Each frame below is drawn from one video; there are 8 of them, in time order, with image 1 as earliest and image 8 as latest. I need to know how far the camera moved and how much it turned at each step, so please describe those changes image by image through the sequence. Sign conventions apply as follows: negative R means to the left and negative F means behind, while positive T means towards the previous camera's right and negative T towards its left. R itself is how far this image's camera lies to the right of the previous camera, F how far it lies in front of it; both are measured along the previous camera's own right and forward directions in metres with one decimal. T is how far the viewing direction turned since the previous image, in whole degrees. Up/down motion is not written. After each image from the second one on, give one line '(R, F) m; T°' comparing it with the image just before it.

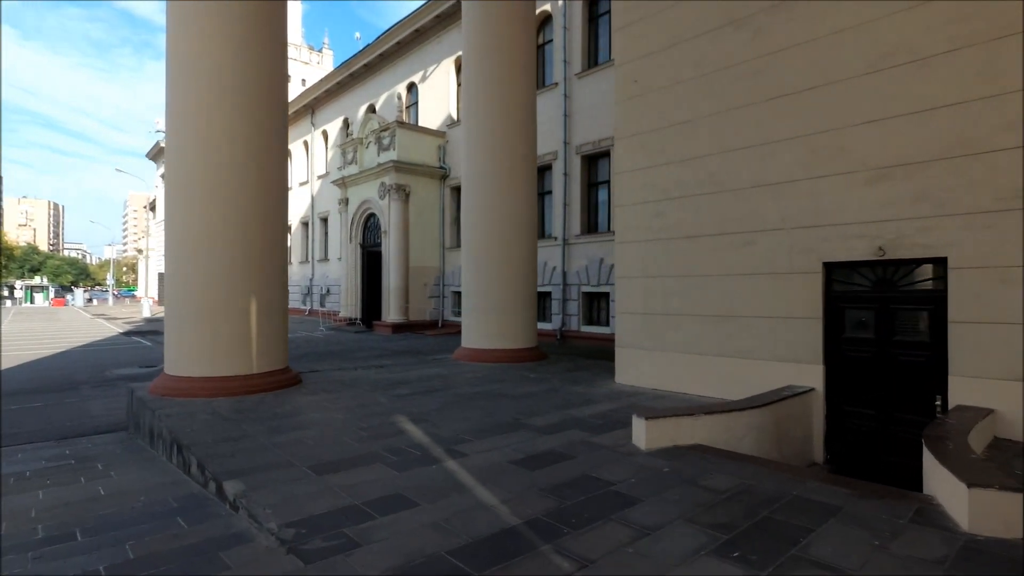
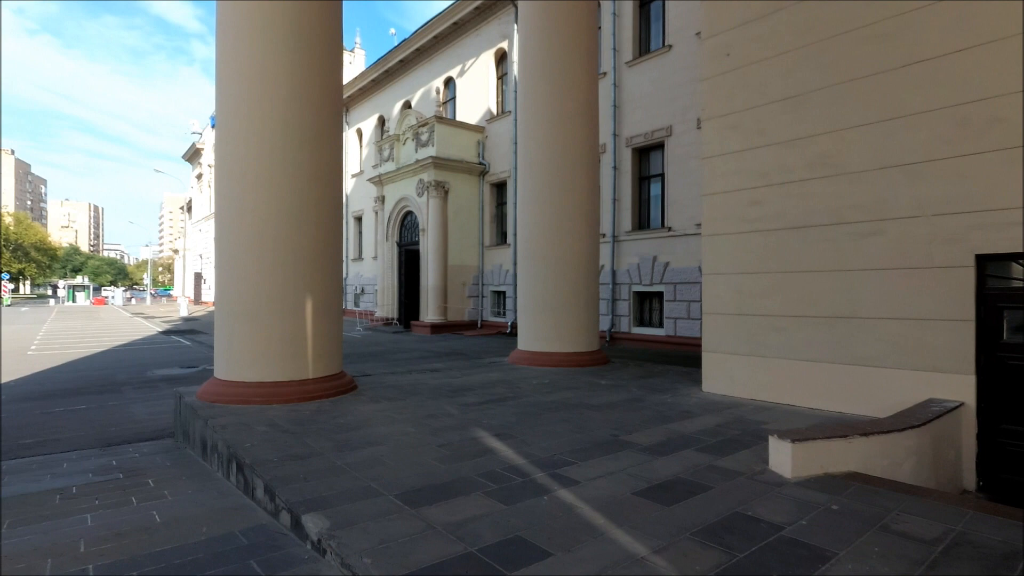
(-0.6, +0.7) m; -3°
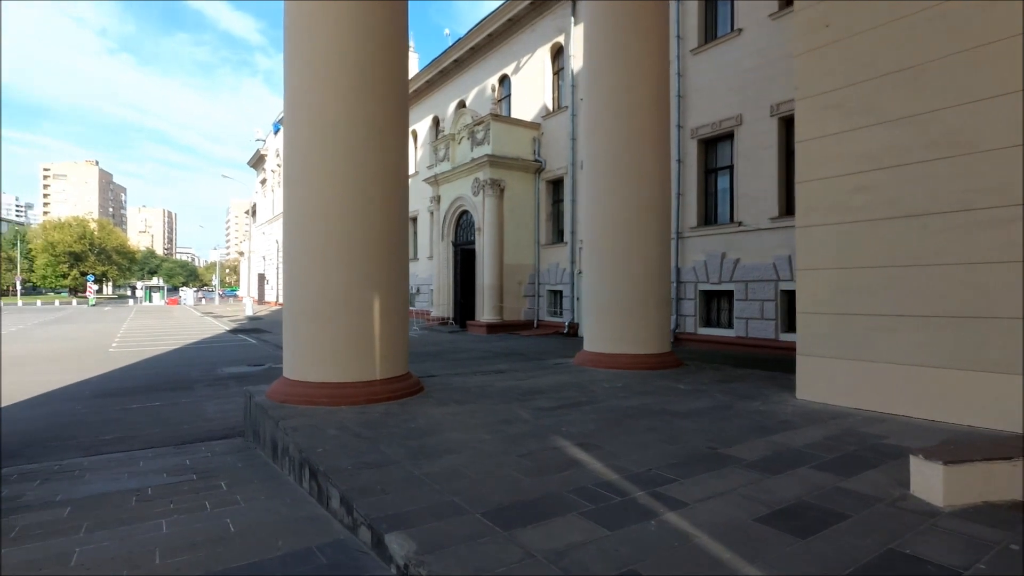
(-0.3, +0.4) m; -5°
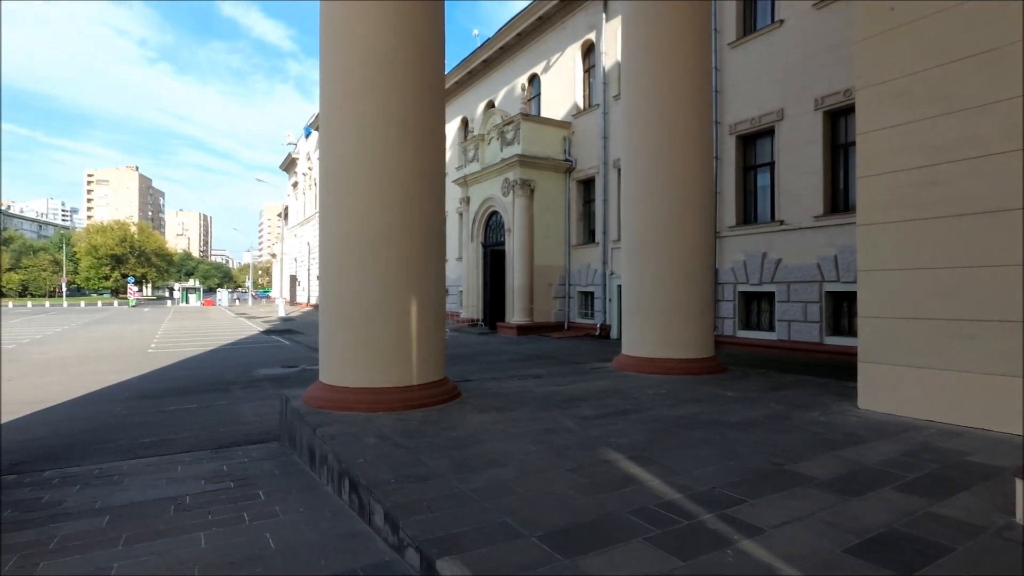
(-0.2, +0.2) m; -3°
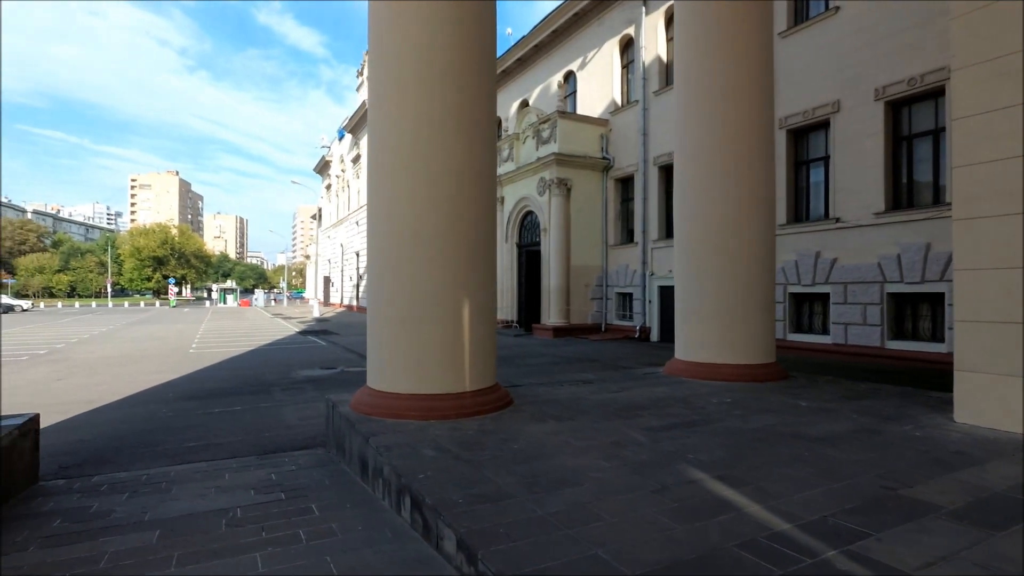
(-0.3, +0.3) m; -3°
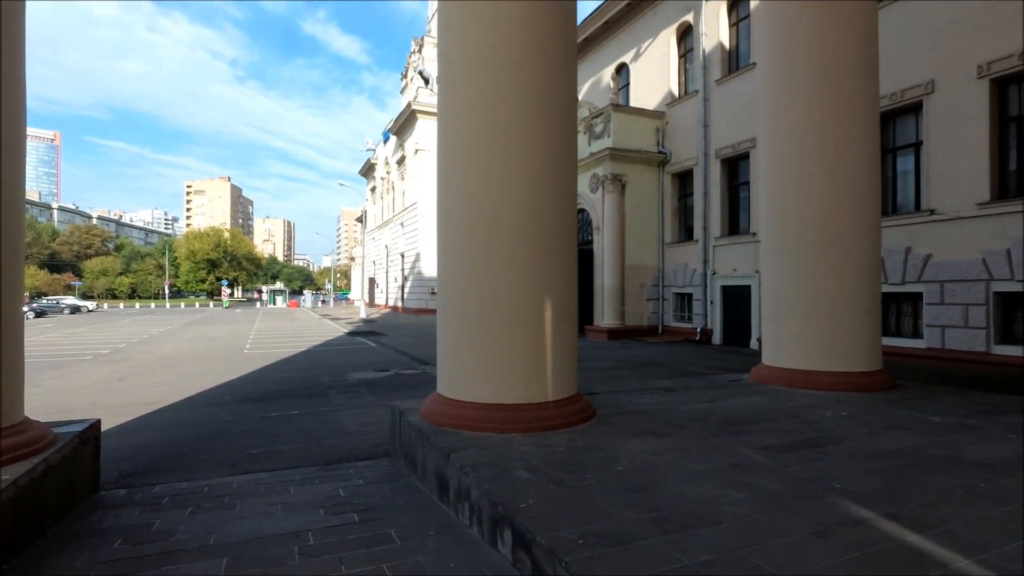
(-0.5, +0.6) m; -4°
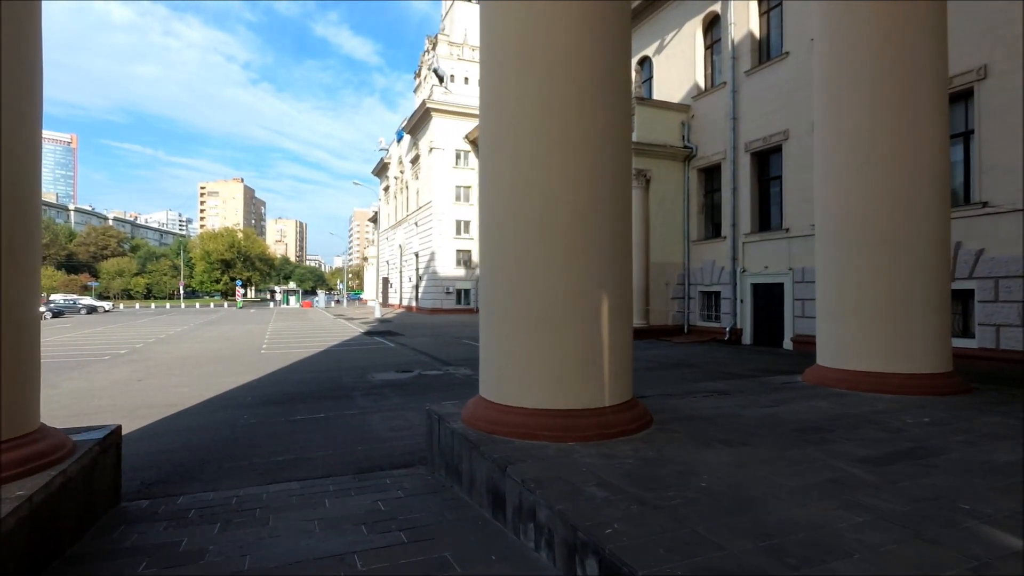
(-0.4, +0.5) m; -1°
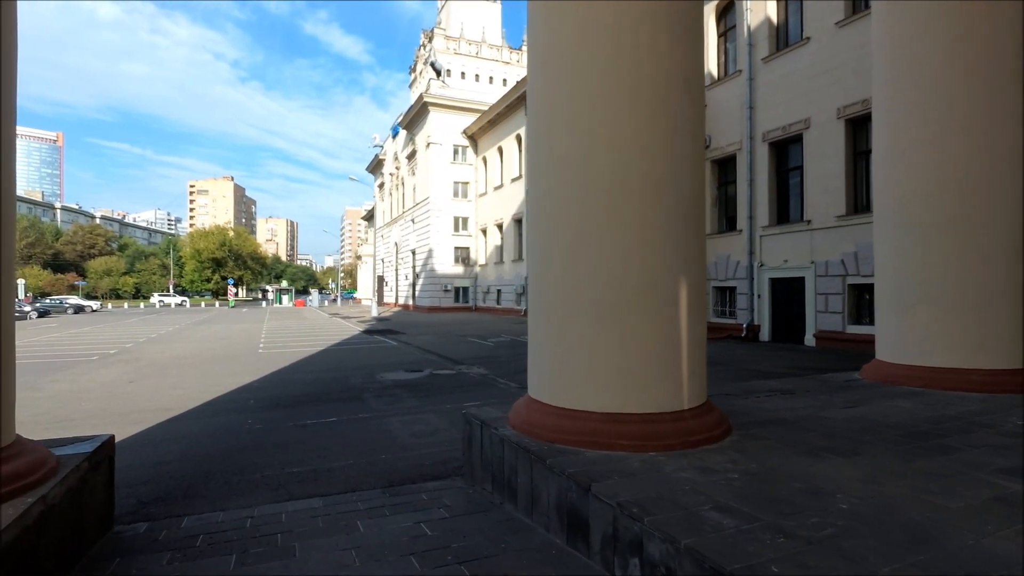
(-0.5, +0.7) m; +1°
